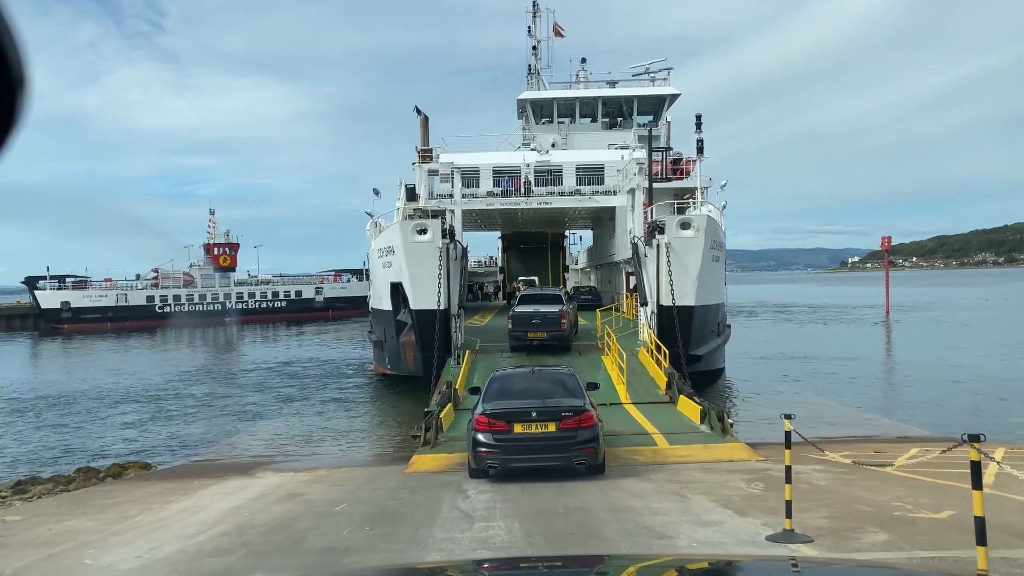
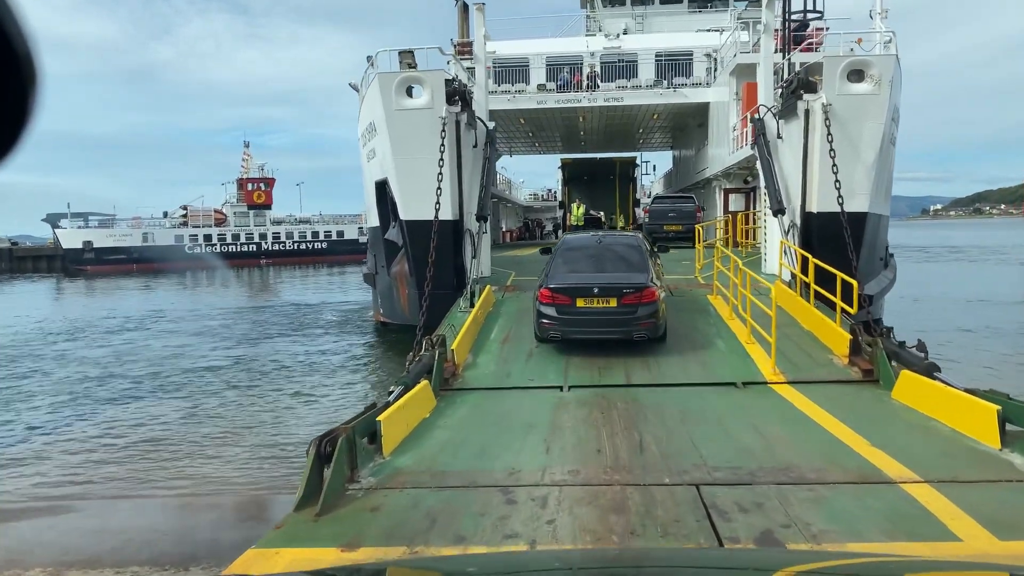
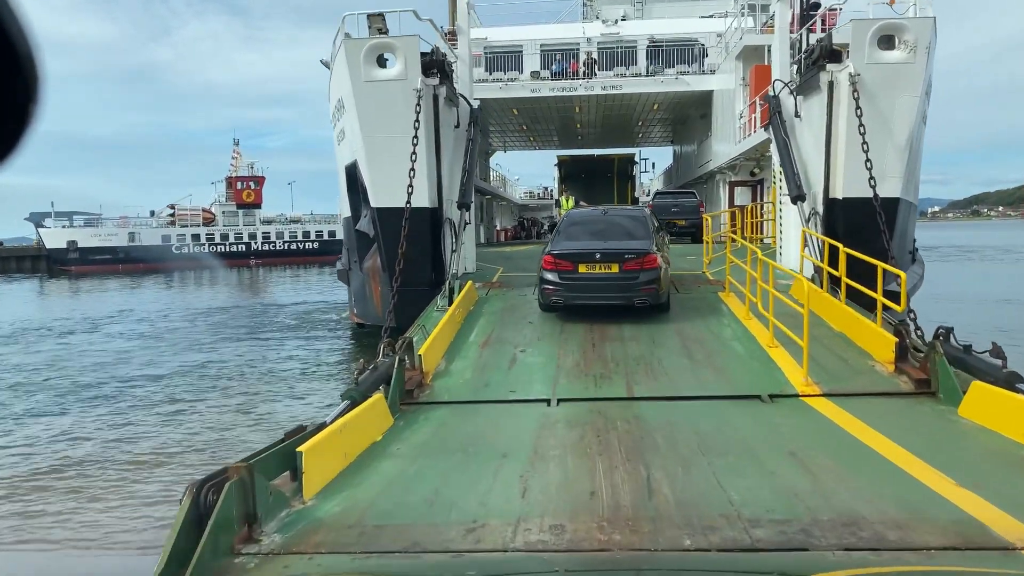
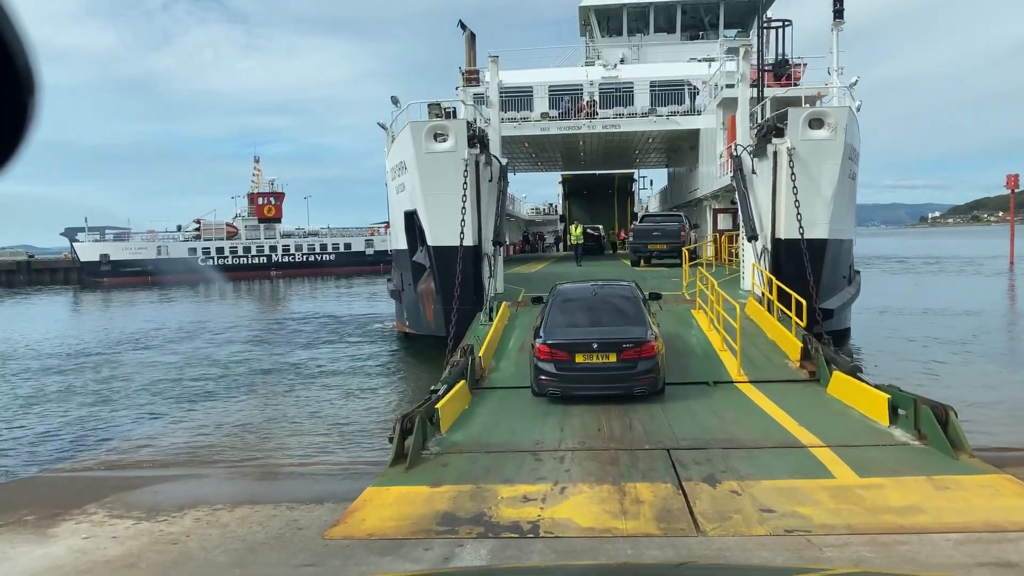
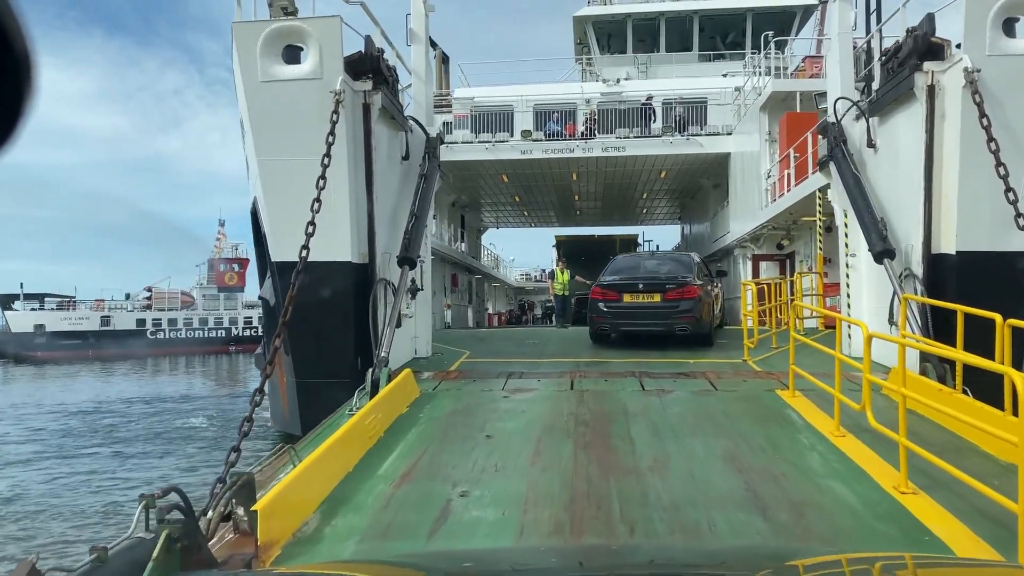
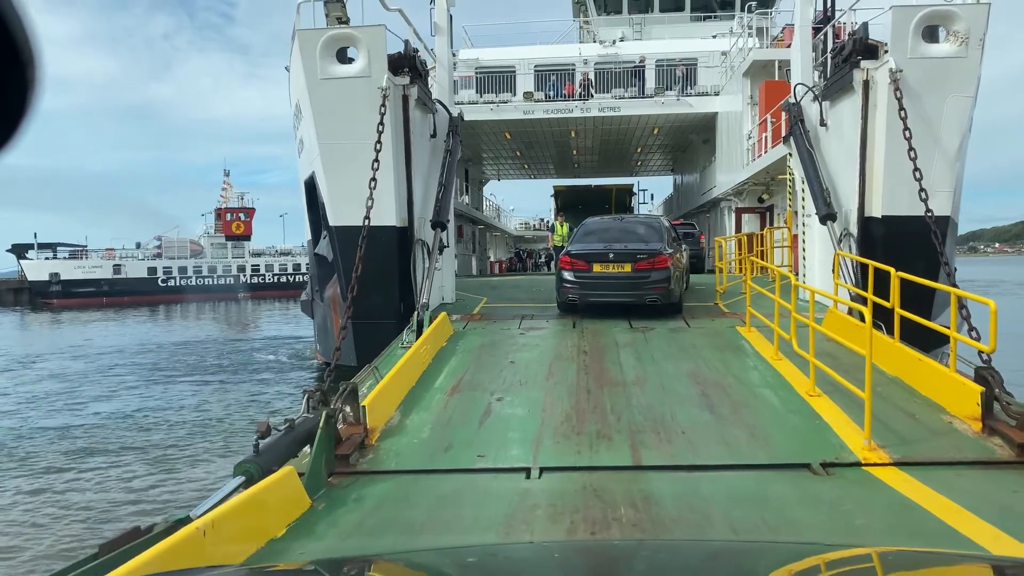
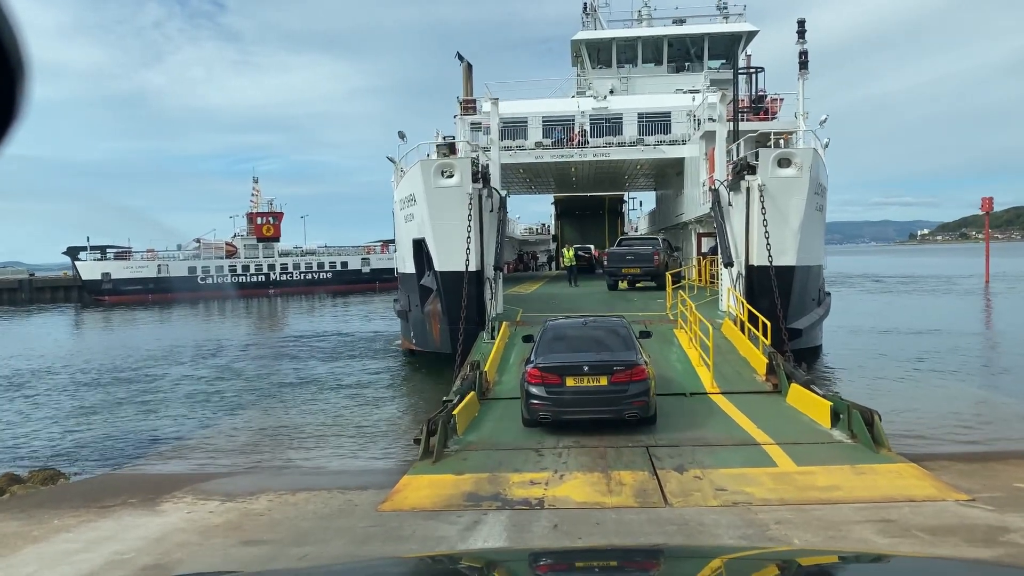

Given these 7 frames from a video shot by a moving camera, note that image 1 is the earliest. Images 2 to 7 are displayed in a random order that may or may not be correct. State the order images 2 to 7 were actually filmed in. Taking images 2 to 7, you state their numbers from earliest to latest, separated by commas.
7, 4, 2, 3, 6, 5
